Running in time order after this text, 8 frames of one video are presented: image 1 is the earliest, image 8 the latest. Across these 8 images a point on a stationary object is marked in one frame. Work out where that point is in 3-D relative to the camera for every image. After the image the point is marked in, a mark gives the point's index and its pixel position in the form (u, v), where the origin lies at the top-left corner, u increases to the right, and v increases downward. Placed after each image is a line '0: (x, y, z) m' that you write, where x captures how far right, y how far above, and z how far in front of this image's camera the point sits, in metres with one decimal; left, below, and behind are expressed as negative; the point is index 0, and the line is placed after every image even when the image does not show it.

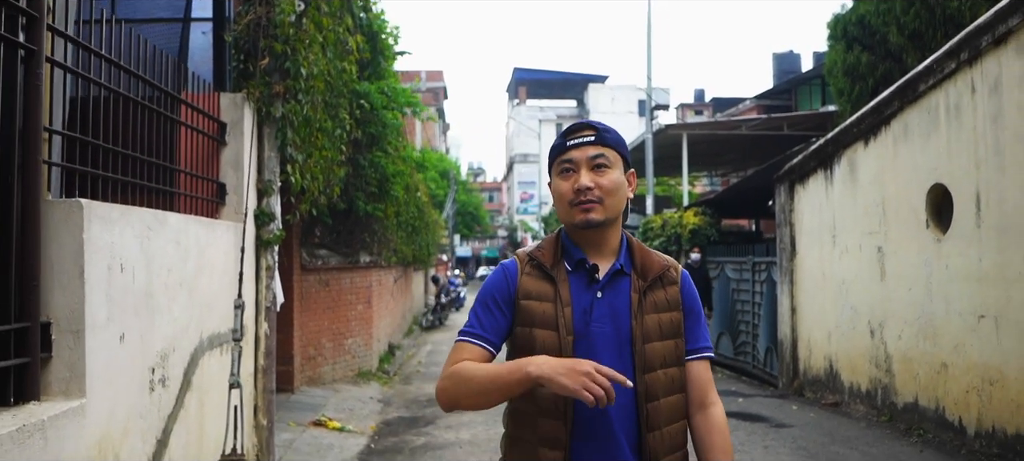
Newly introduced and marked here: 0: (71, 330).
0: (-1.5, -0.3, +3.2) m
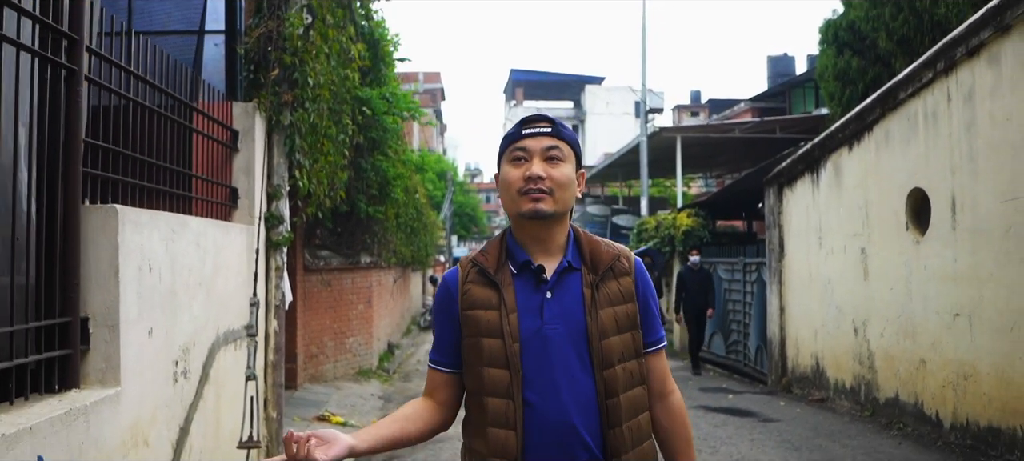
0: (-1.5, -0.4, +3.5) m
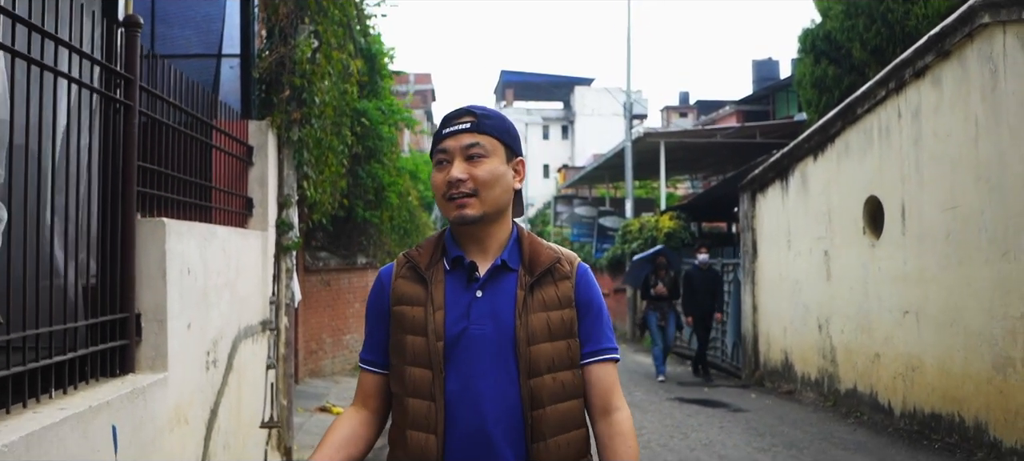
0: (-1.6, -0.4, +4.1) m
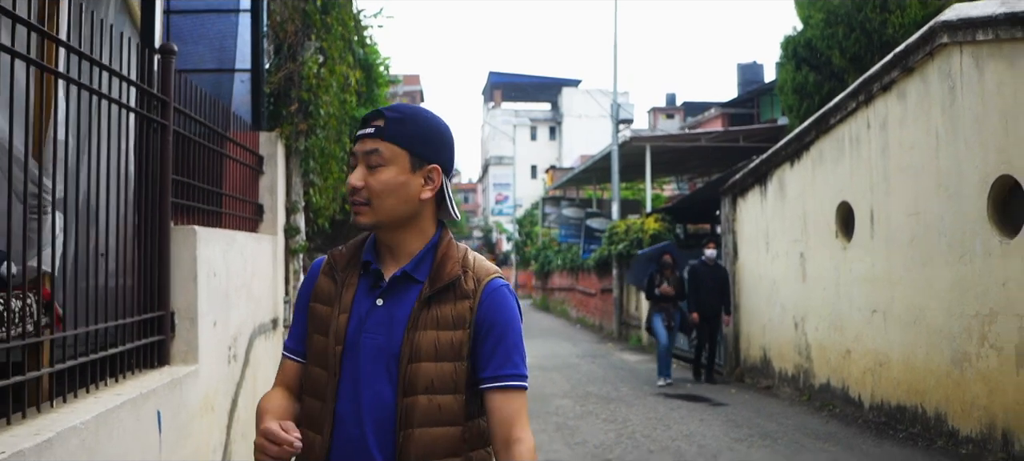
0: (-1.6, -0.4, +4.5) m
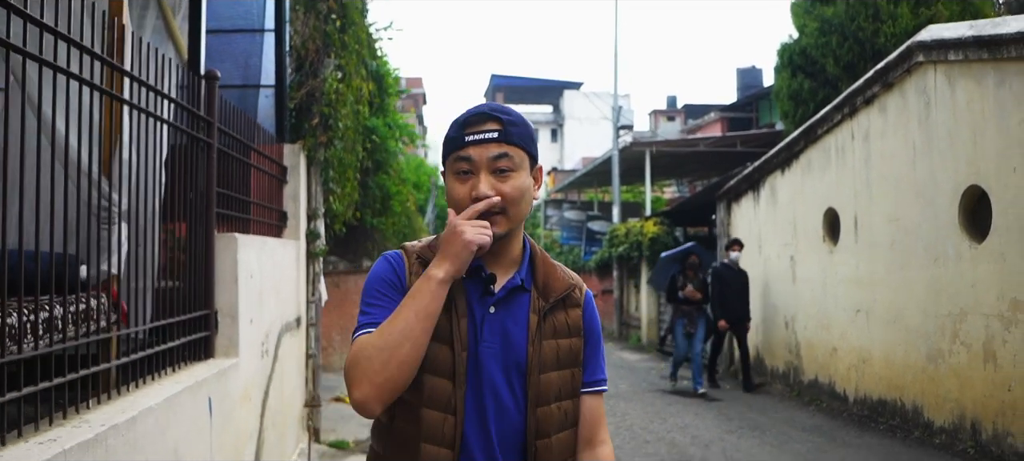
0: (-1.5, -0.5, +5.0) m
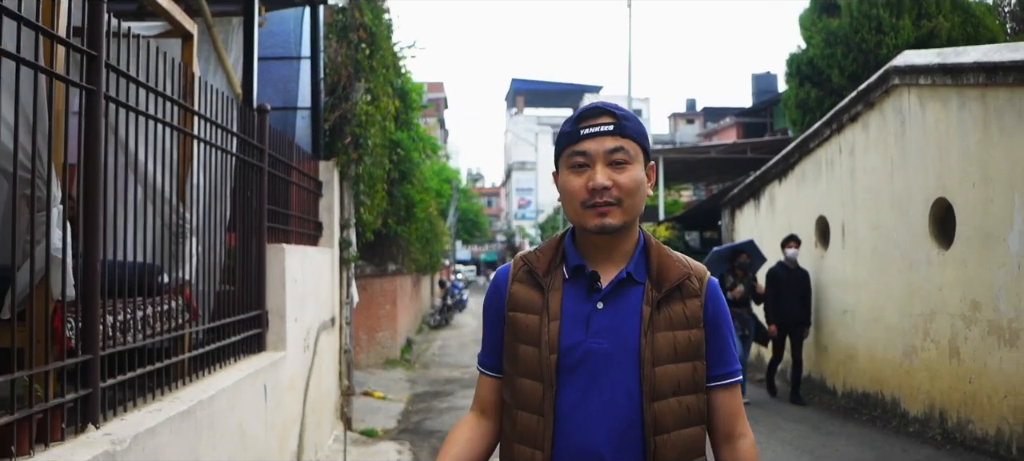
0: (-1.5, -0.5, +5.8) m
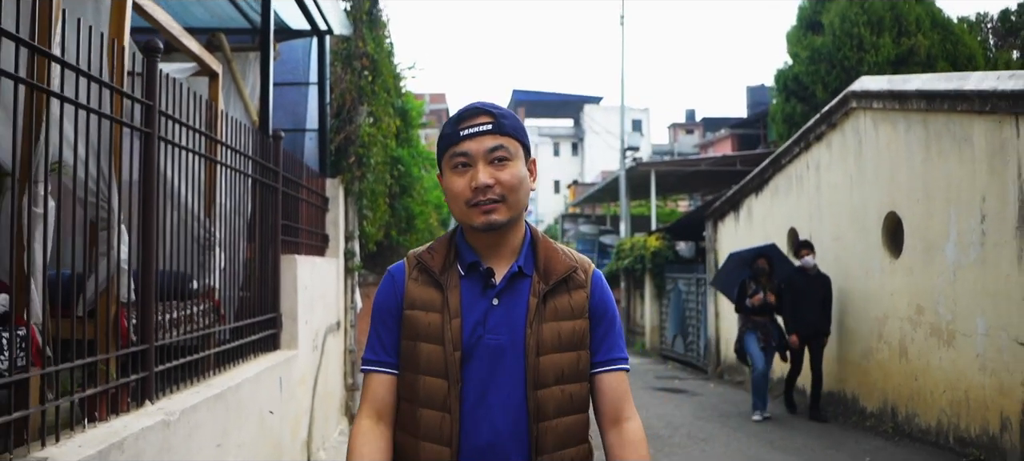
0: (-1.6, -0.6, +6.6) m
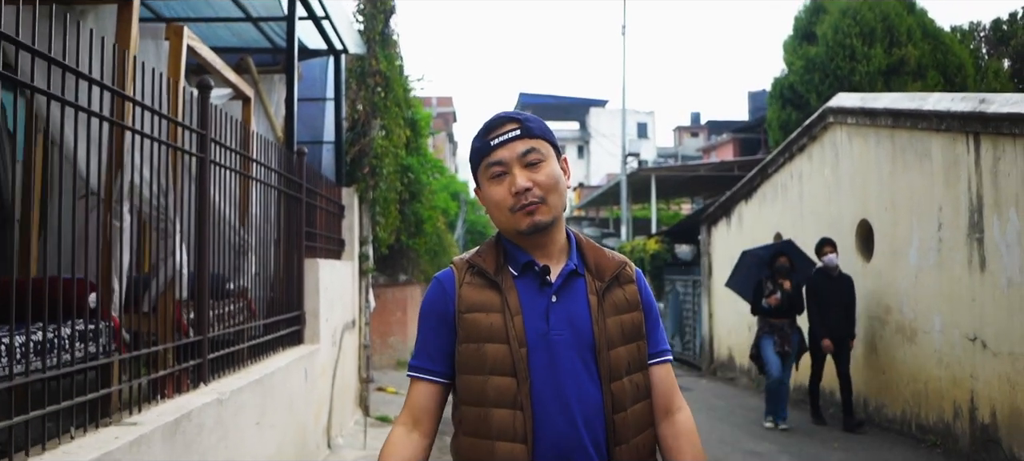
0: (-1.6, -0.7, +7.3) m
